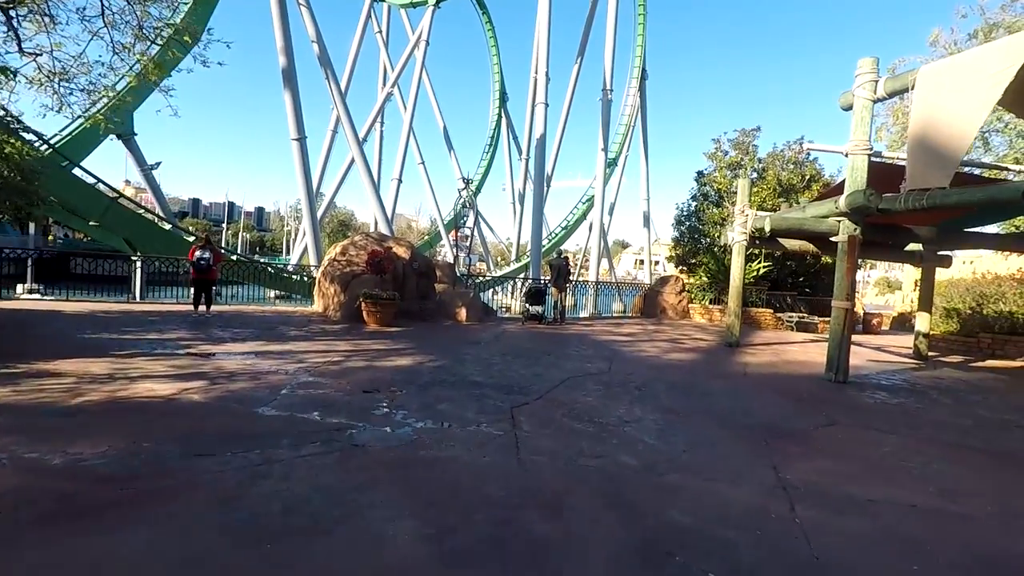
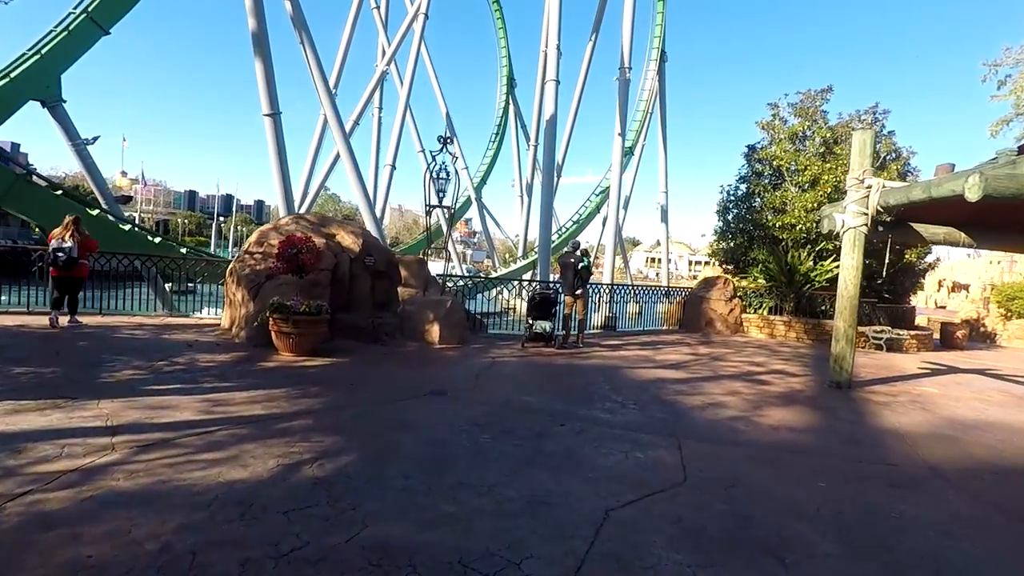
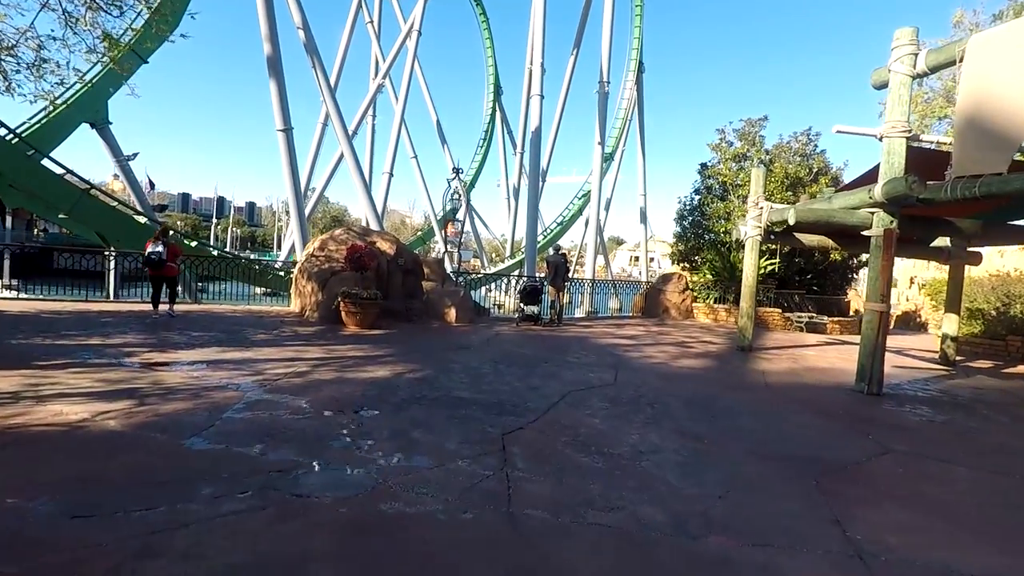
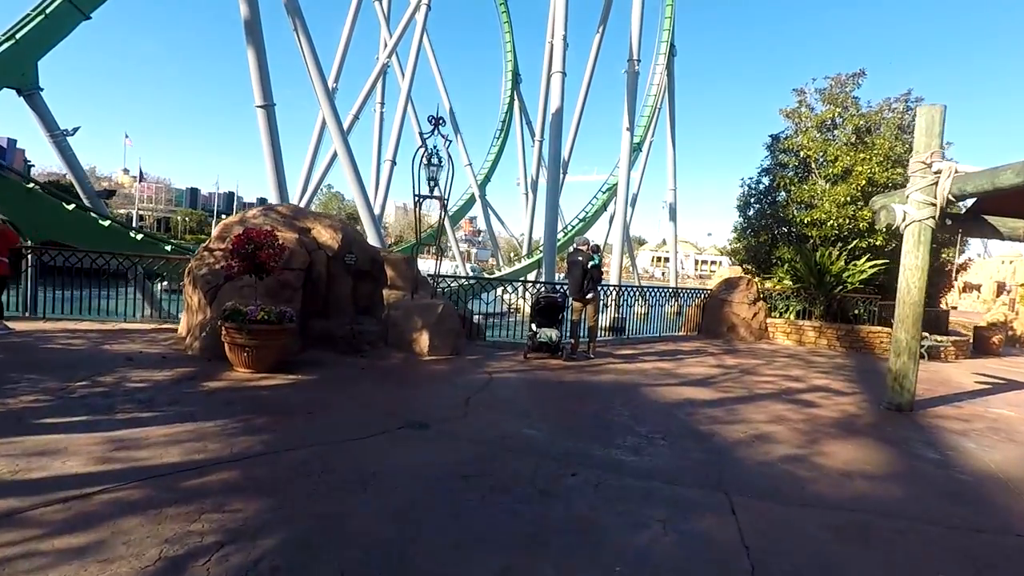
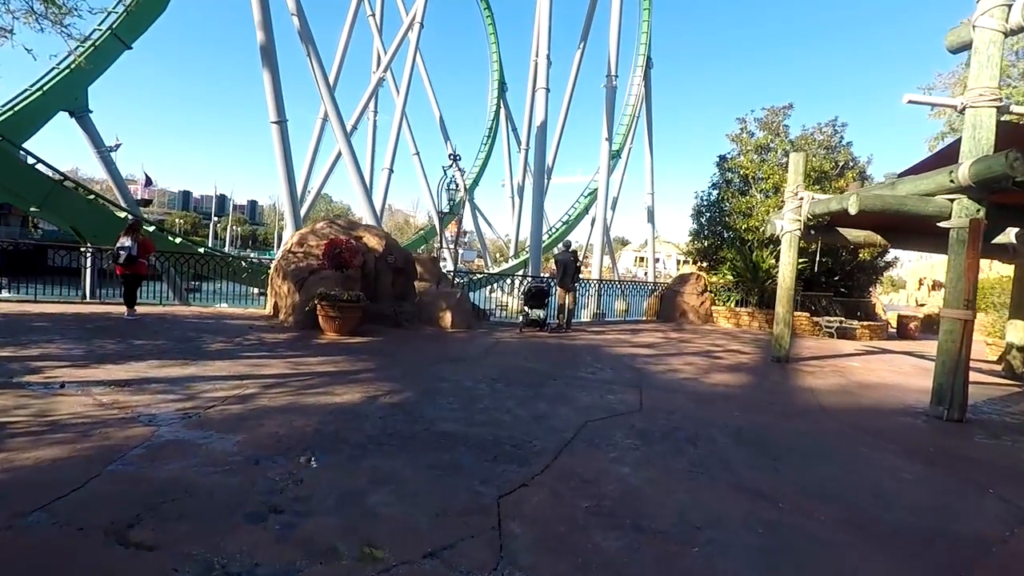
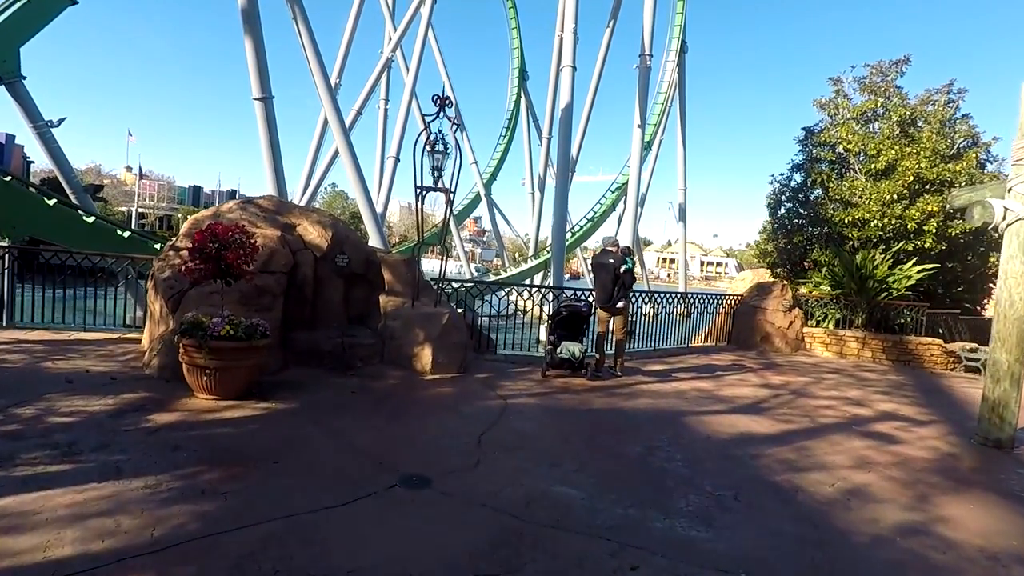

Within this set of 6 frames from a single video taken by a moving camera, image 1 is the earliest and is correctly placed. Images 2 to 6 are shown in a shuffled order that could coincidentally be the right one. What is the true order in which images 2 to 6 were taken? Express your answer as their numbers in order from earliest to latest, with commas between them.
3, 5, 2, 4, 6
